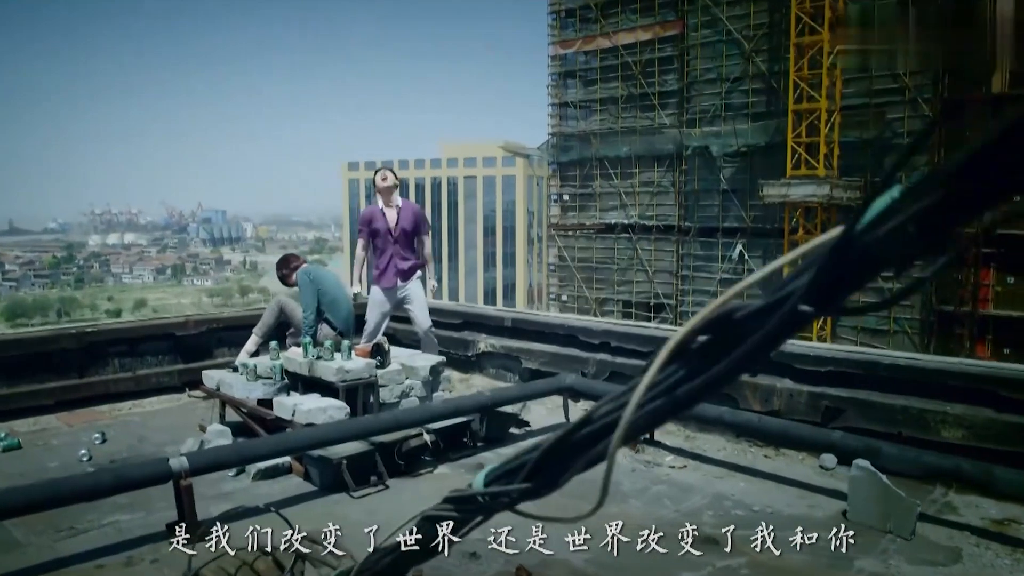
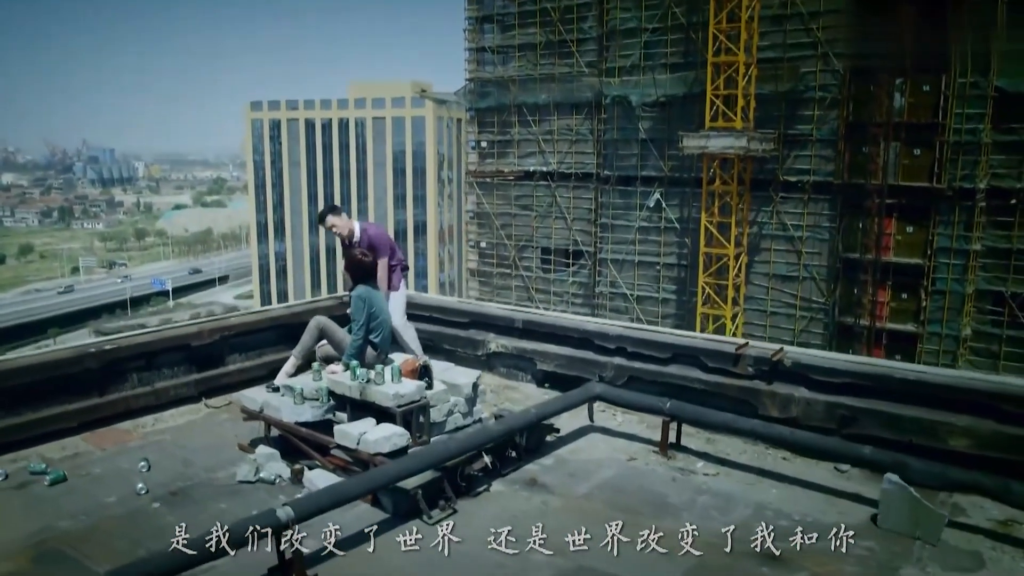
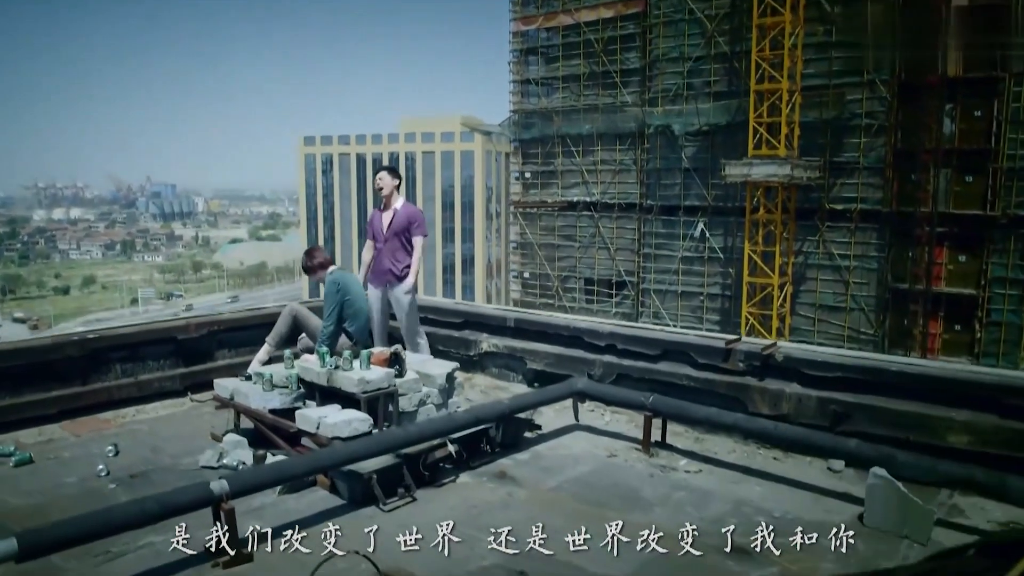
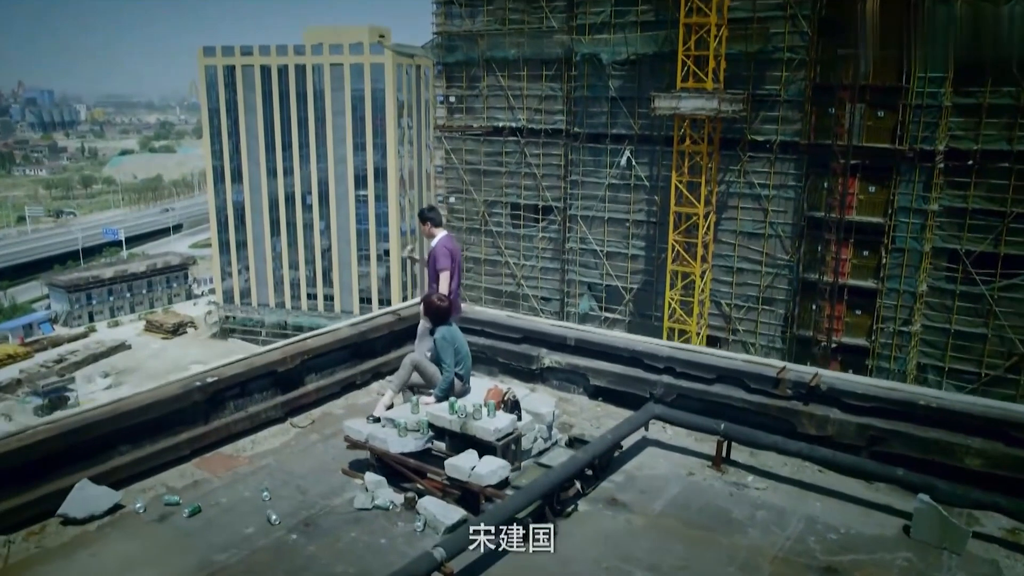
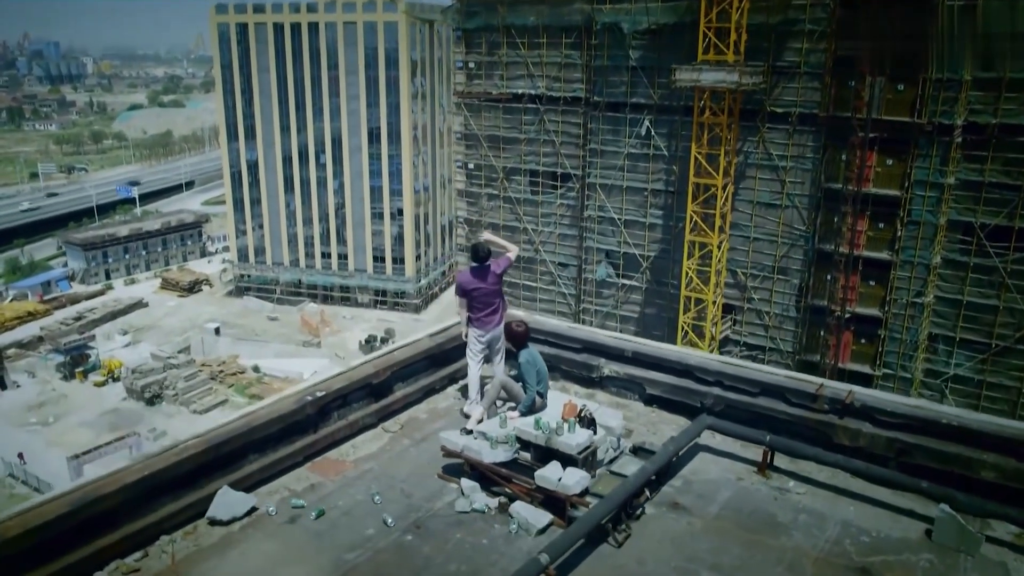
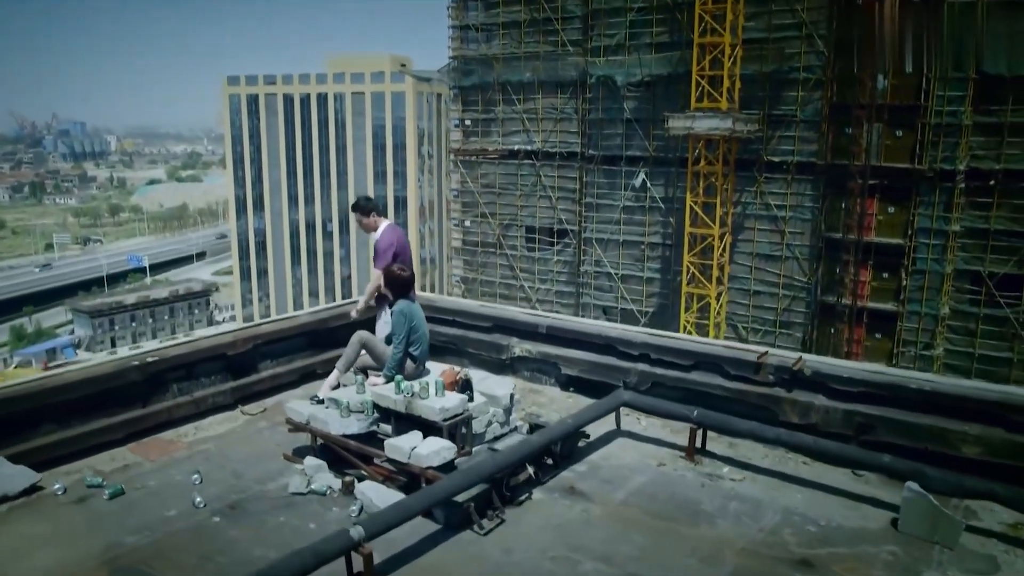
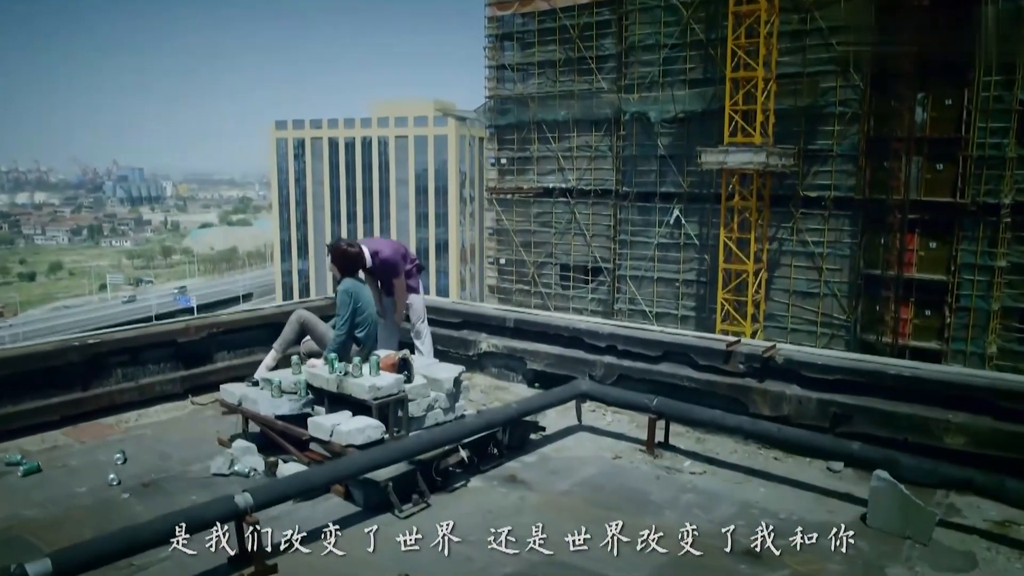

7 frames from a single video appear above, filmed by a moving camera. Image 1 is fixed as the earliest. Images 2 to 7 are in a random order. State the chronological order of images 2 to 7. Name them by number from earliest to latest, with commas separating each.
3, 7, 2, 6, 4, 5
